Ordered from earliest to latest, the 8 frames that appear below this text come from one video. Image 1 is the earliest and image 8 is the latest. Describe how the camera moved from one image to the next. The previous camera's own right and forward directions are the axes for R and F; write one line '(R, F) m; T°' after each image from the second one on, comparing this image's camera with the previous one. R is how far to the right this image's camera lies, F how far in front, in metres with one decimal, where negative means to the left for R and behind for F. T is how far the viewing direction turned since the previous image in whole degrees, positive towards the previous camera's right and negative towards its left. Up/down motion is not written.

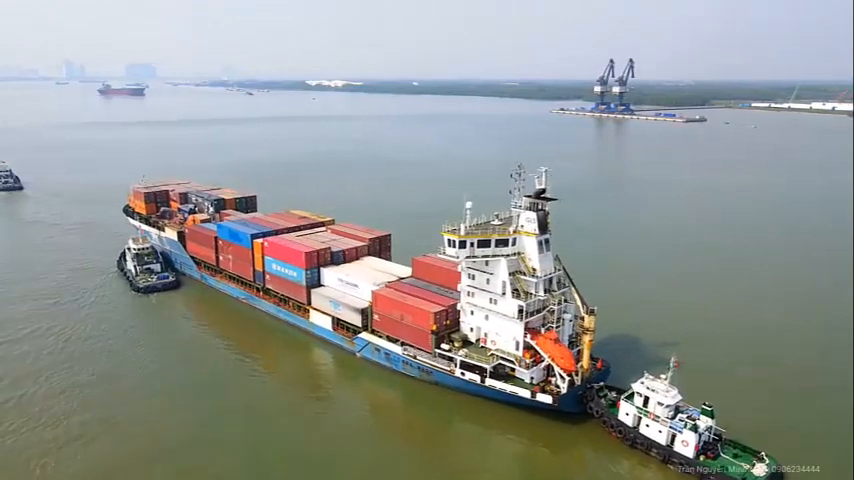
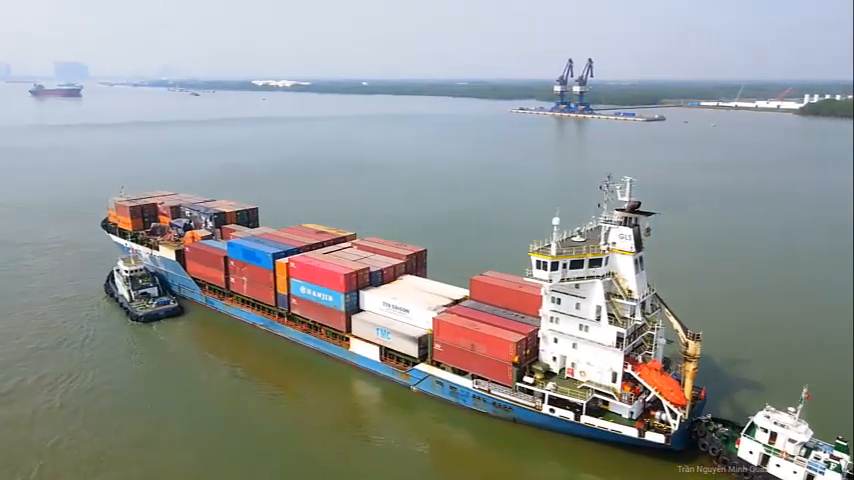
(-3.5, +2.3) m; +5°
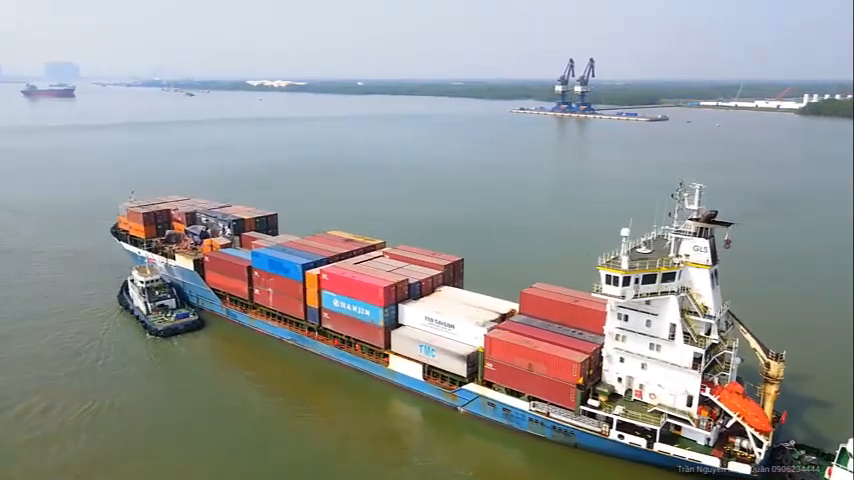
(-1.6, +1.2) m; +1°
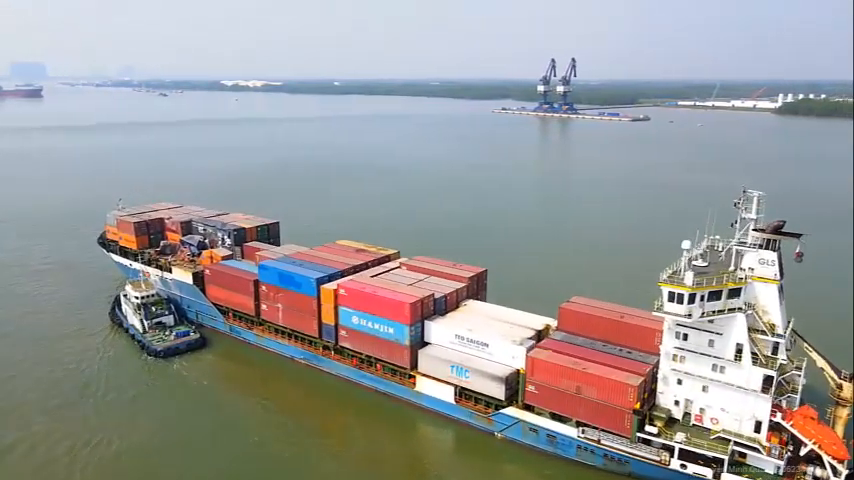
(-1.6, +1.3) m; +2°
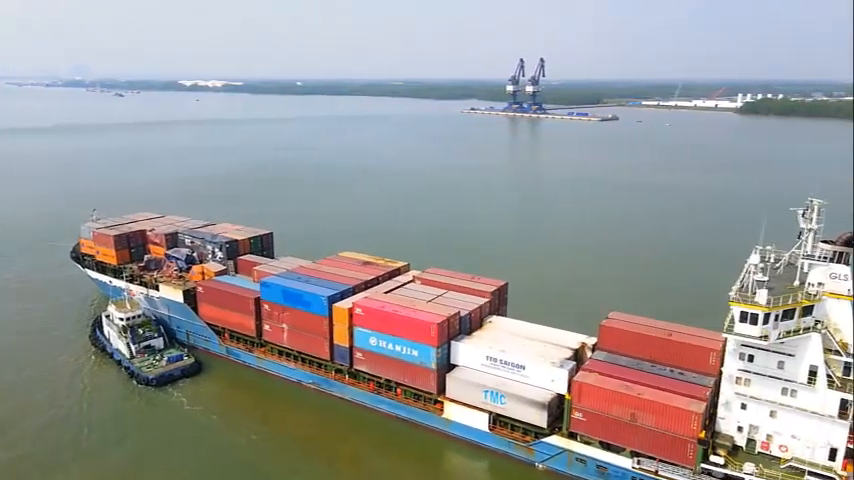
(-1.7, +1.5) m; +3°
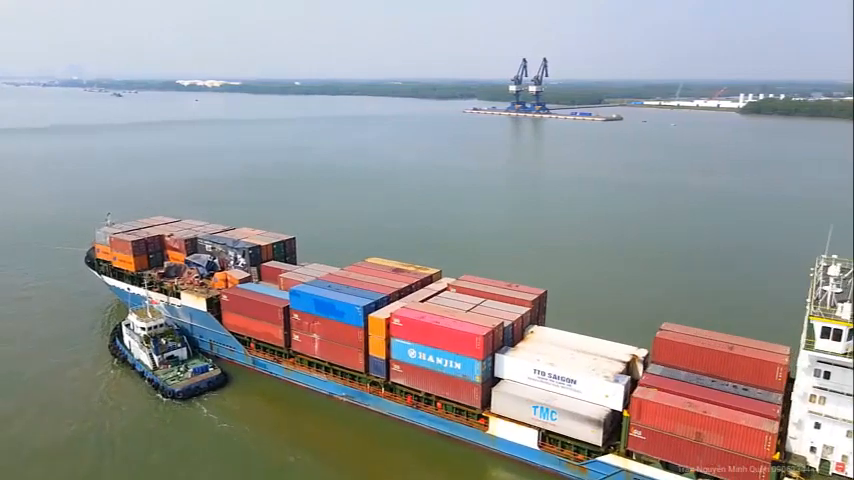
(-1.2, +0.7) m; 0°
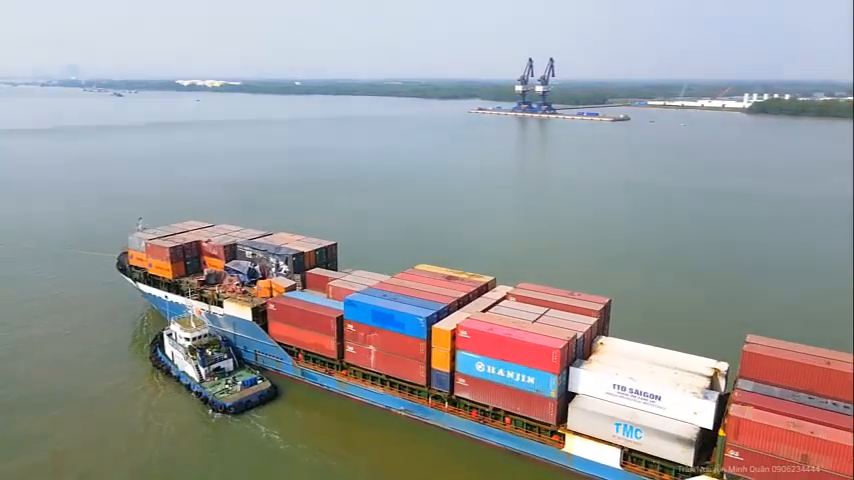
(-1.9, +0.7) m; 0°
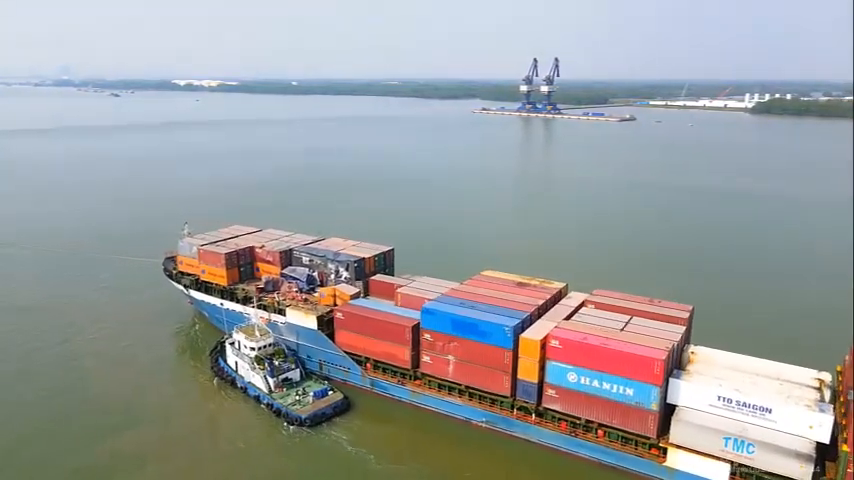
(-2.5, +0.5) m; +1°
